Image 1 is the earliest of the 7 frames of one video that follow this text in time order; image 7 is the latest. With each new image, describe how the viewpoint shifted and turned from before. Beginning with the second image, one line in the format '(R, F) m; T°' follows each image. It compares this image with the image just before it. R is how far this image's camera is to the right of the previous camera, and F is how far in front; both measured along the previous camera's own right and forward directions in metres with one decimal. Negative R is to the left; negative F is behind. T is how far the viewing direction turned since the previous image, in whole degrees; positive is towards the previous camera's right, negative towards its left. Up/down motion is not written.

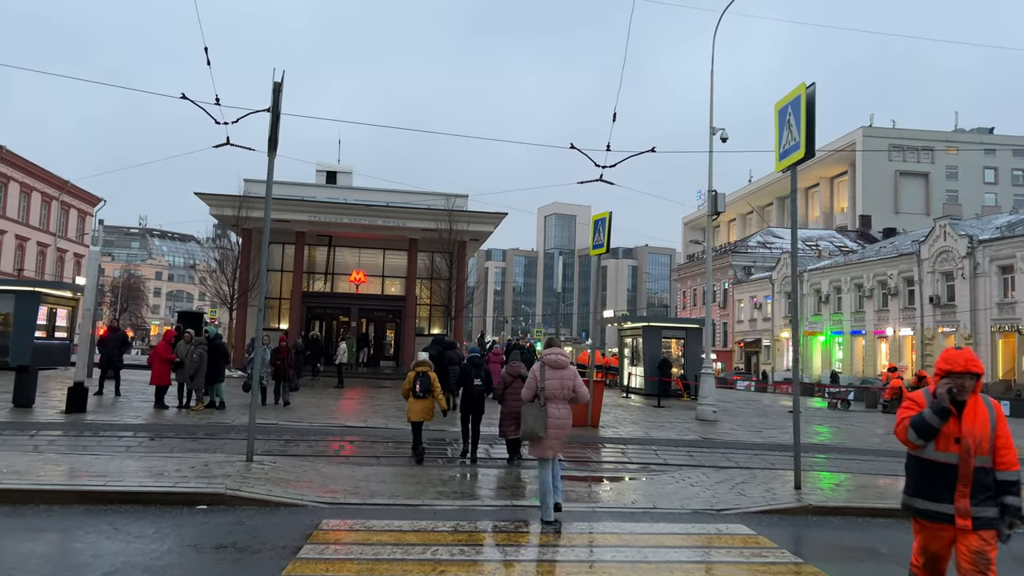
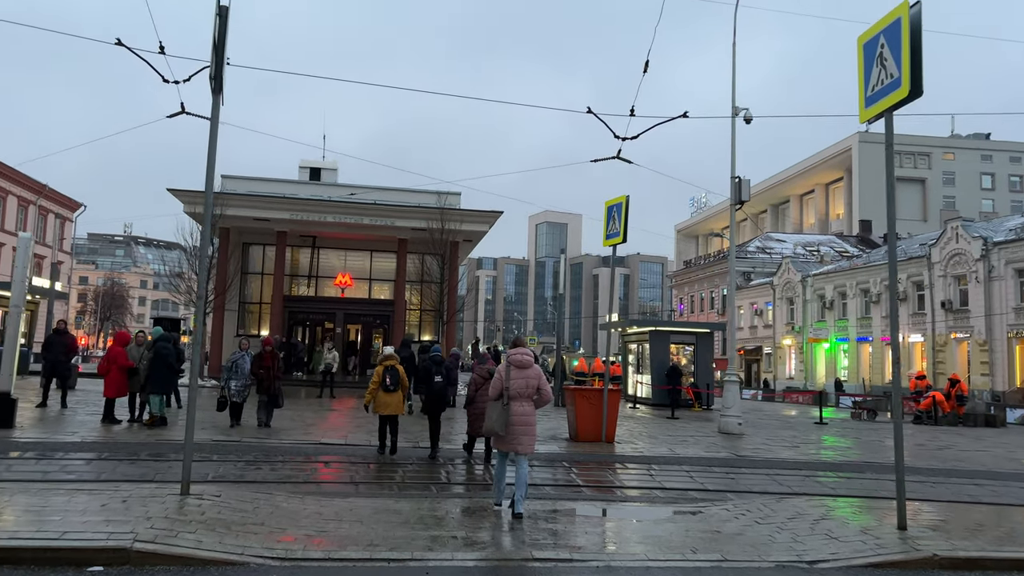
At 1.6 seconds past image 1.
(-0.2, +2.0) m; +1°
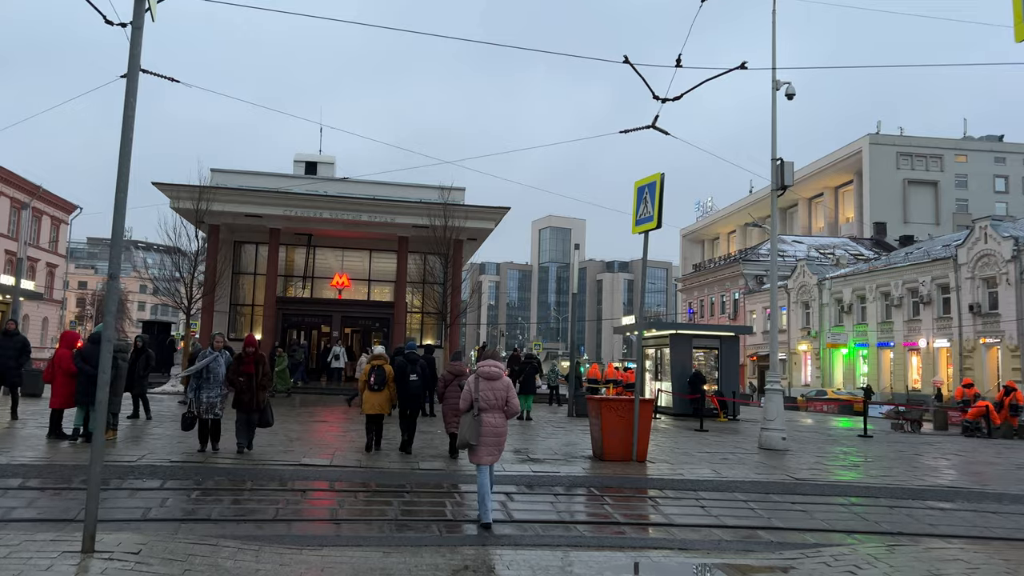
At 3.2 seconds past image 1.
(-0.2, +1.9) m; 0°
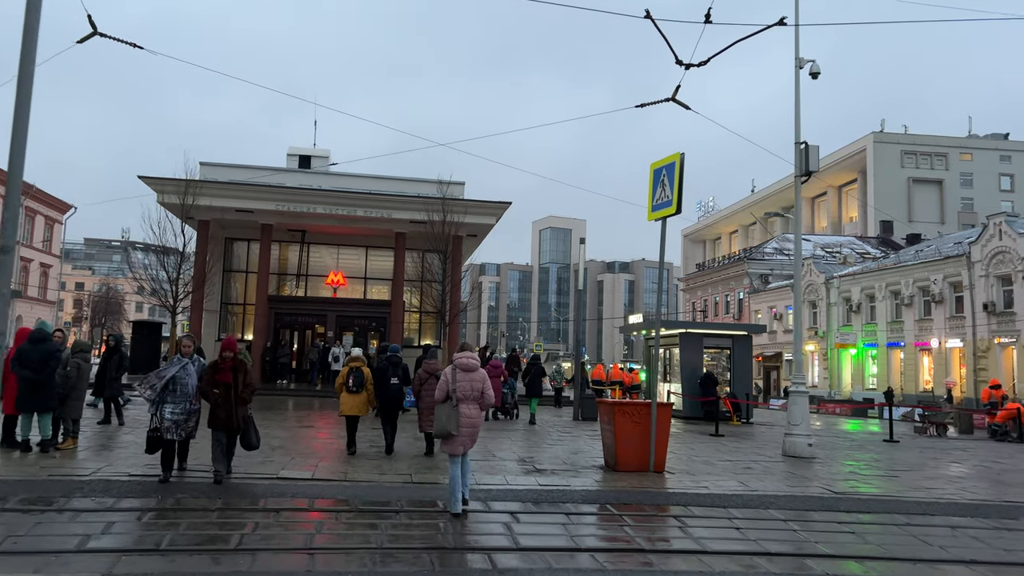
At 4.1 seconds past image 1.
(0.0, +1.1) m; 0°
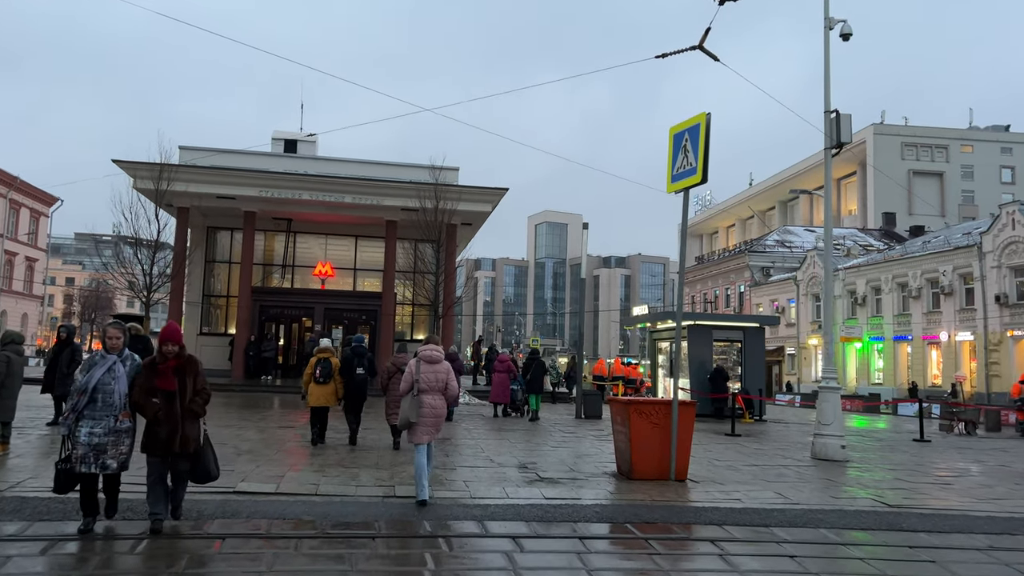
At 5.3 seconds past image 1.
(0.0, +1.4) m; 0°
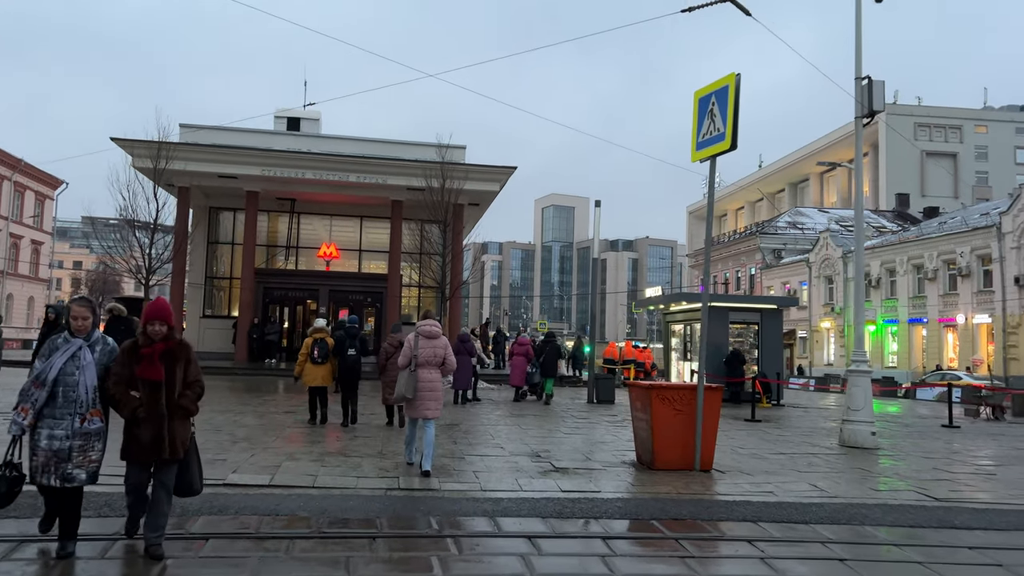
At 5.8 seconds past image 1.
(-0.1, +0.6) m; 0°
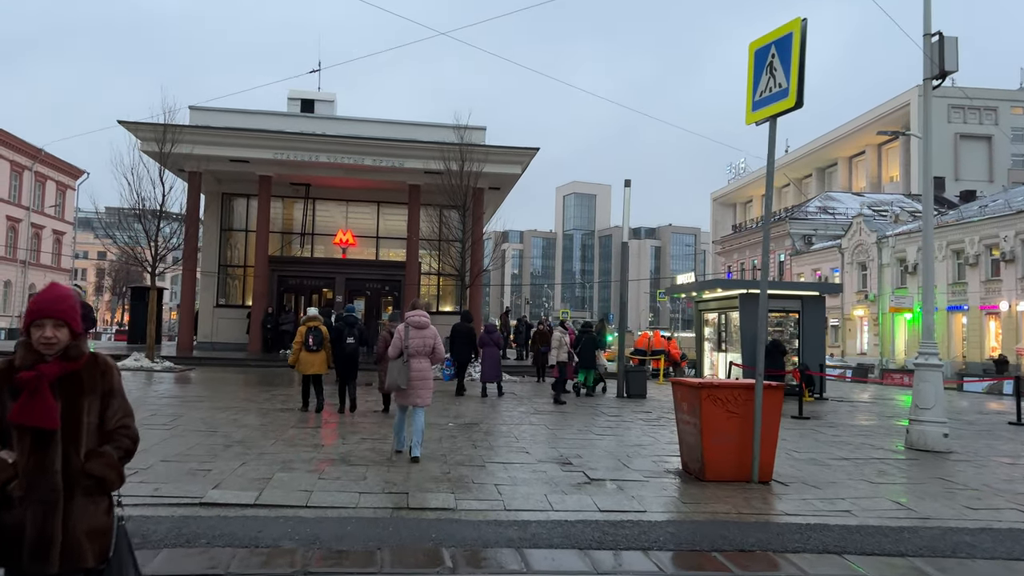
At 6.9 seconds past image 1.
(-0.1, +1.1) m; -2°
